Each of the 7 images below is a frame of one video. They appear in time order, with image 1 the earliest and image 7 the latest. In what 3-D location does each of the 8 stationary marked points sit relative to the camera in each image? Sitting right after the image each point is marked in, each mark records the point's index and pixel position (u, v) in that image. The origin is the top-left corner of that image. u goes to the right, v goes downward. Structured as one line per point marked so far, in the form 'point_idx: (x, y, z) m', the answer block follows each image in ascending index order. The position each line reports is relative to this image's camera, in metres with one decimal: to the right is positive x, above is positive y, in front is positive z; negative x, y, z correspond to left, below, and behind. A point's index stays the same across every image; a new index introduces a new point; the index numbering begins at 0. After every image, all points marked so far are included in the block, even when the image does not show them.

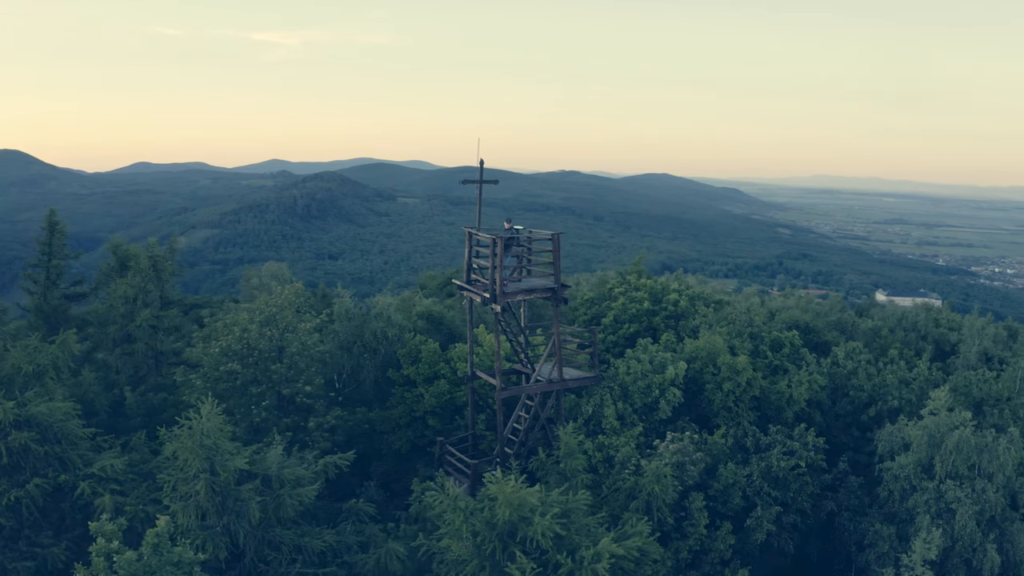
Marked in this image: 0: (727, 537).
0: (+5.5, -6.5, +17.5) m
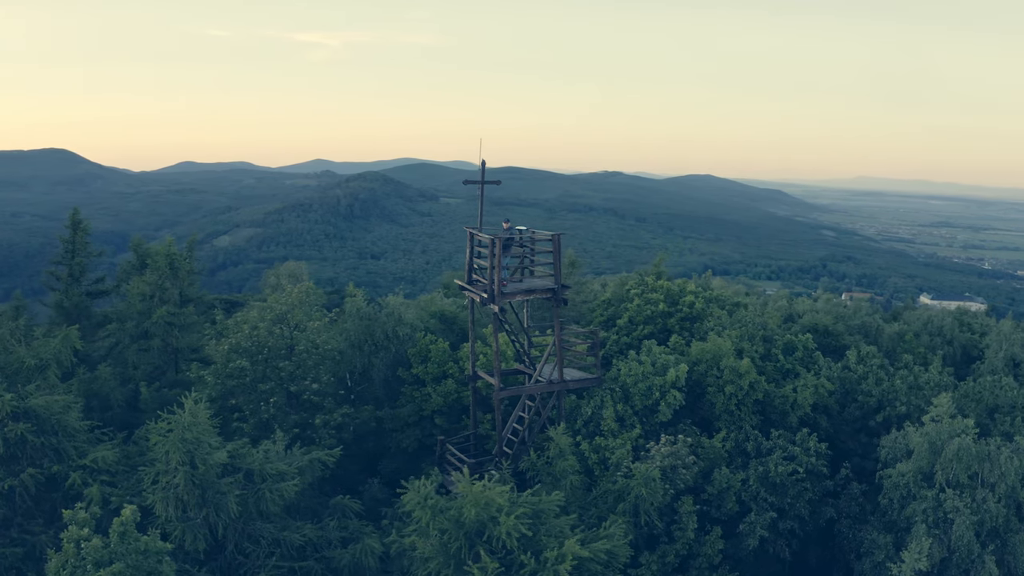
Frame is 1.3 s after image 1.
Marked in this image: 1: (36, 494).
0: (+5.2, -6.5, +17.3) m
1: (-9.8, -4.2, +14.0) m
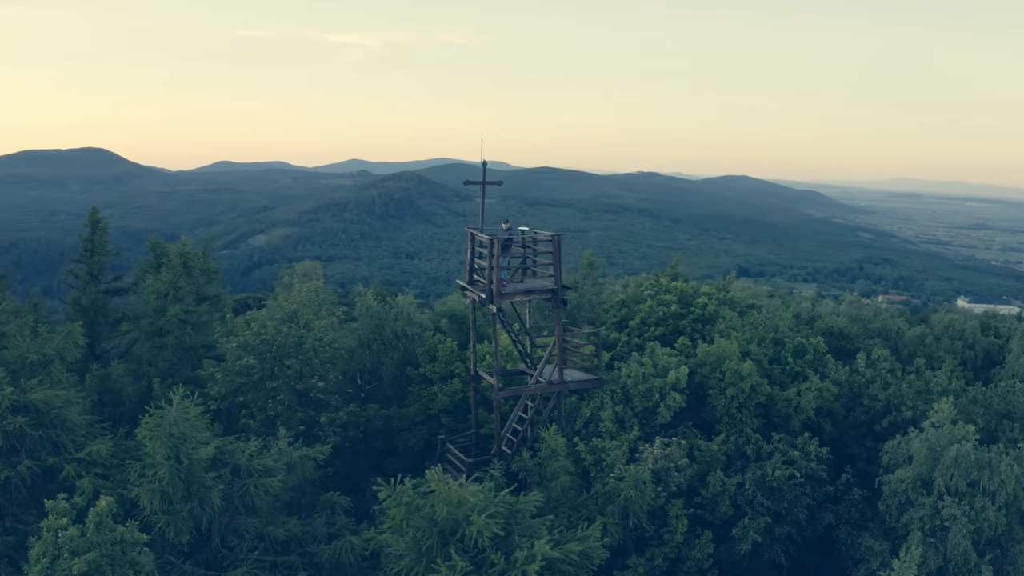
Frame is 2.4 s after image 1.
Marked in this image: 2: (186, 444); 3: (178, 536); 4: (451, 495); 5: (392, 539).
0: (+4.9, -6.6, +17.1) m
1: (-10.2, -4.2, +14.4) m
2: (-6.5, -3.1, +13.4) m
3: (-6.4, -4.8, +13.0) m
4: (-1.1, -3.7, +11.8) m
5: (-2.1, -4.4, +11.9) m
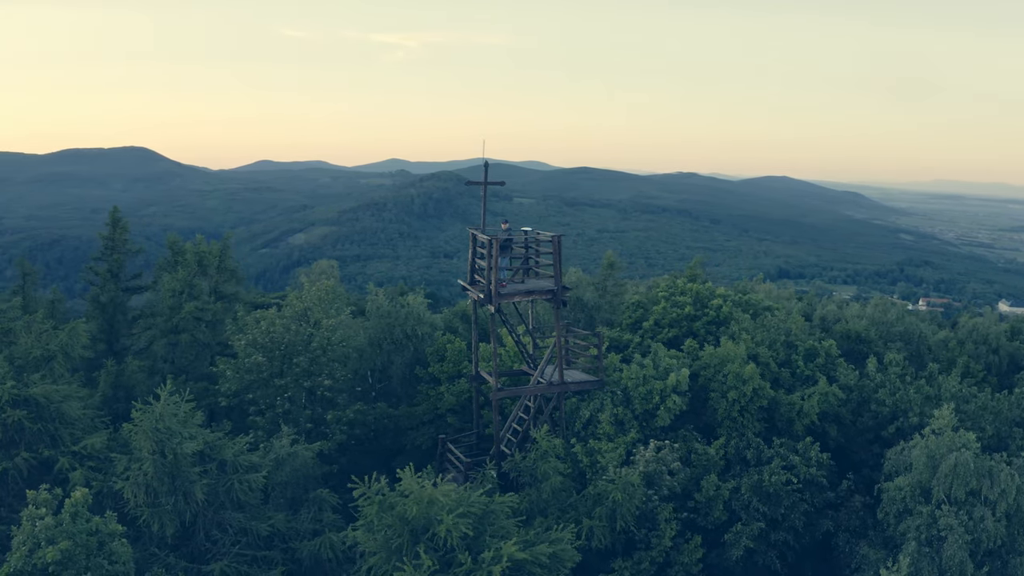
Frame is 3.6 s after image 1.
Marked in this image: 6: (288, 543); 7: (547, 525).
0: (+4.6, -6.6, +16.9) m
1: (-10.6, -4.1, +14.9) m
2: (-6.9, -3.1, +13.7) m
3: (-6.9, -4.7, +13.3) m
4: (-1.6, -3.7, +11.9) m
5: (-2.7, -4.4, +12.0) m
6: (-4.8, -5.5, +14.5) m
7: (+0.8, -5.5, +15.6) m
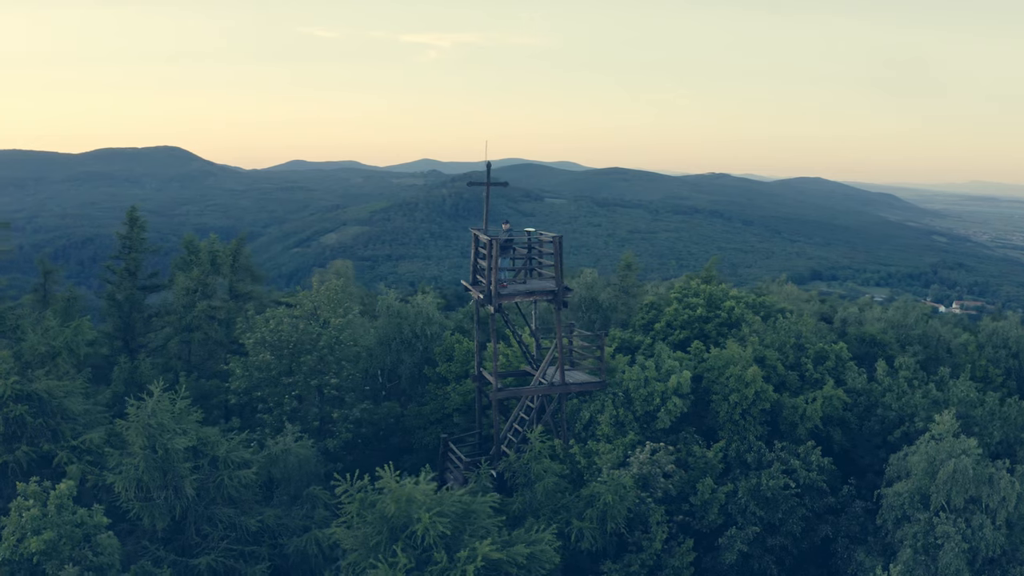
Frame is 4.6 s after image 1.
0: (+4.3, -6.6, +16.8) m
1: (-10.9, -4.1, +15.3) m
2: (-7.2, -3.1, +14.0) m
3: (-7.2, -4.7, +13.6) m
4: (-2.0, -3.7, +12.0) m
5: (-3.0, -4.4, +12.2) m
6: (-5.1, -5.5, +14.7) m
7: (+0.5, -5.5, +15.6) m
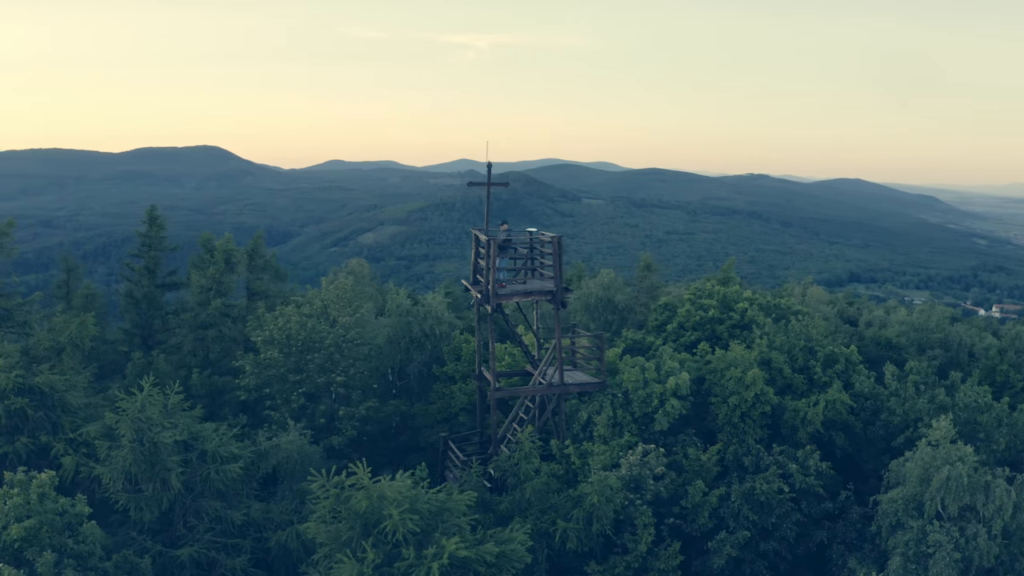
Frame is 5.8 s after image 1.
0: (+4.0, -6.7, +16.7) m
1: (-11.3, -4.0, +15.8) m
2: (-7.7, -3.0, +14.3) m
3: (-7.7, -4.7, +13.9) m
4: (-2.5, -3.6, +12.1) m
5: (-3.6, -4.4, +12.3) m
6: (-5.5, -5.4, +15.0) m
7: (+0.2, -5.5, +15.6) m
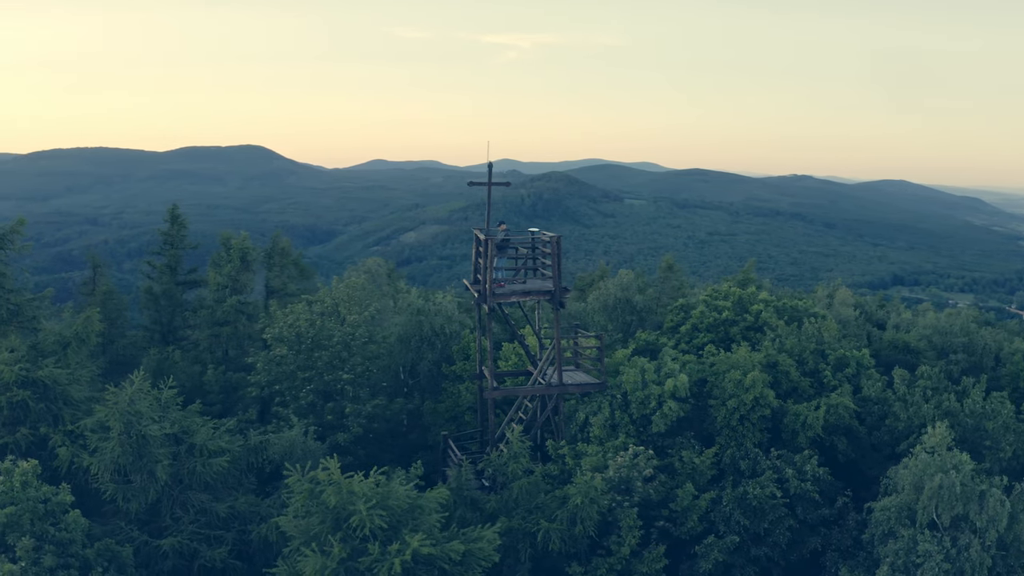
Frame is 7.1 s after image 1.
0: (+3.6, -6.7, +16.6) m
1: (-11.7, -3.9, +16.3) m
2: (-8.1, -2.9, +14.7) m
3: (-8.2, -4.6, +14.3) m
4: (-3.1, -3.6, +12.3) m
5: (-4.1, -4.4, +12.6) m
6: (-6.0, -5.4, +15.3) m
7: (-0.3, -5.5, +15.7) m
